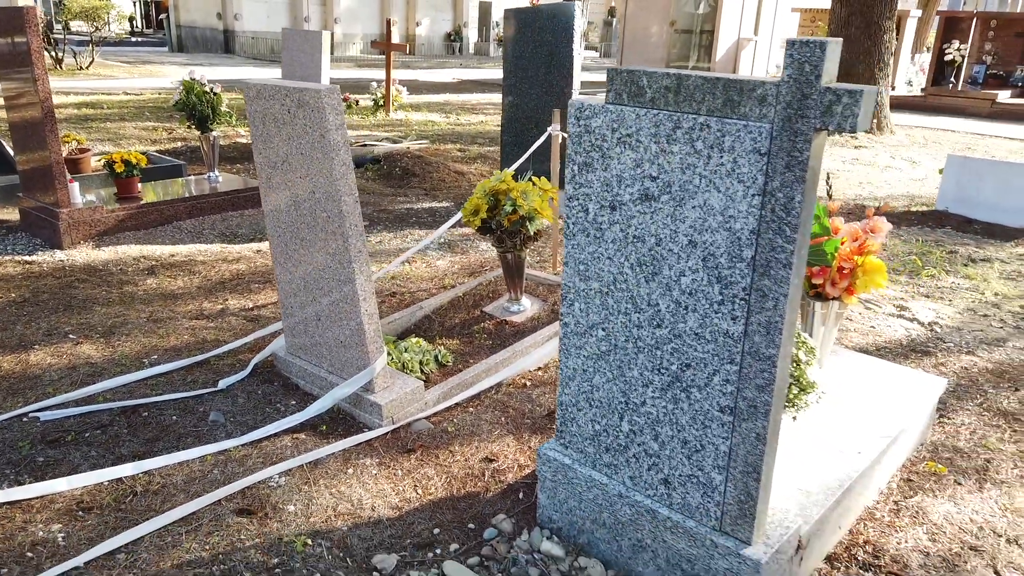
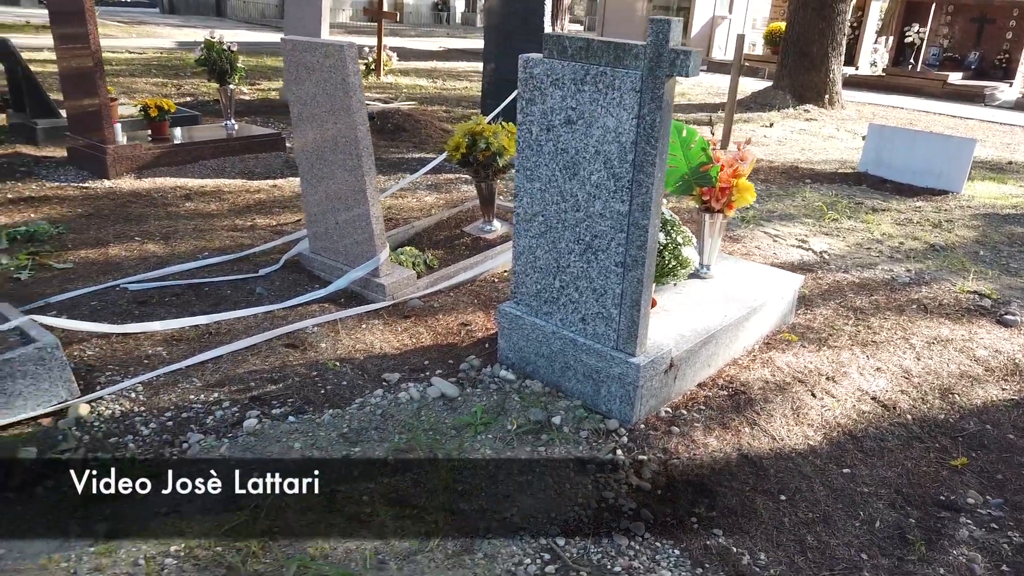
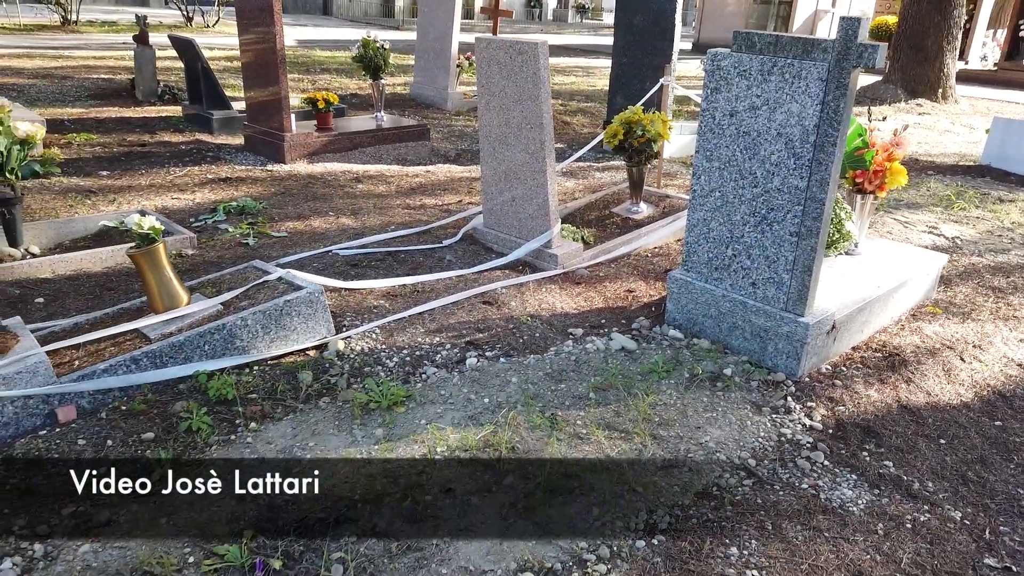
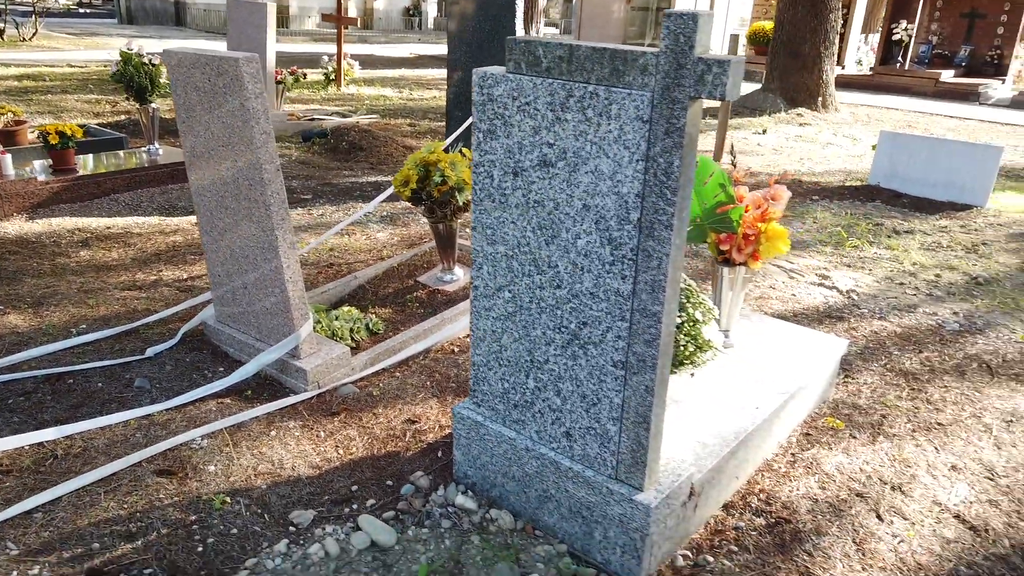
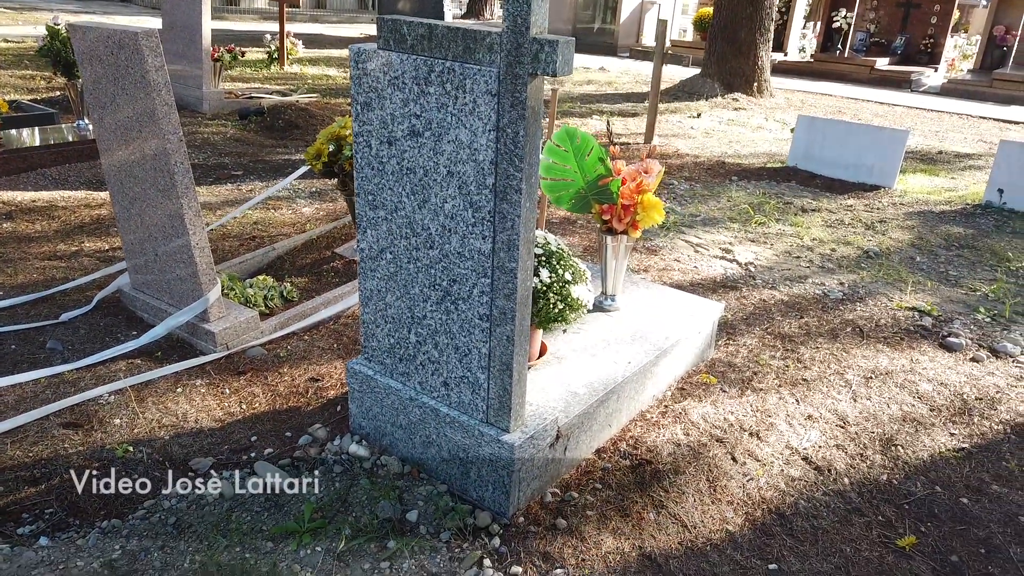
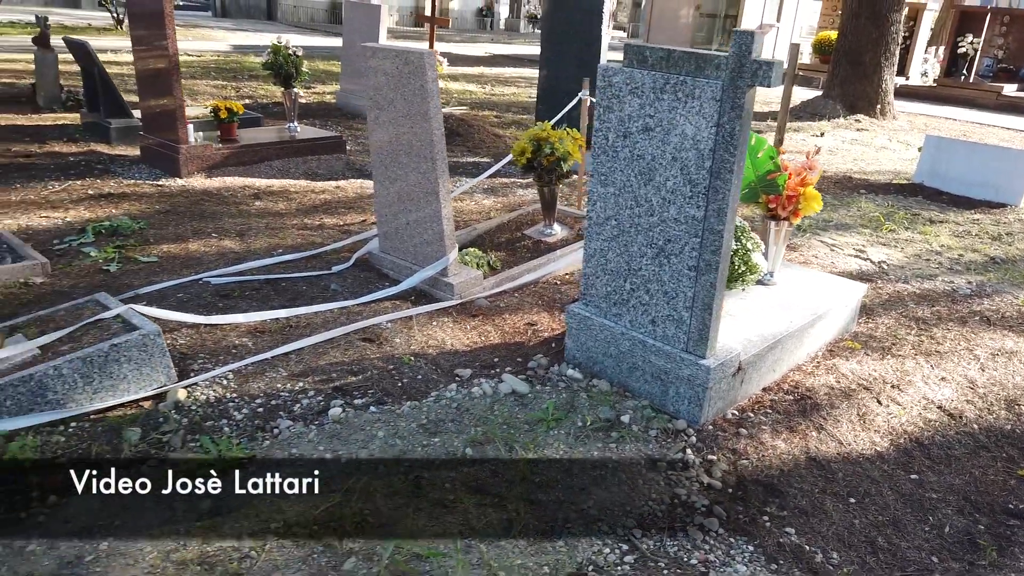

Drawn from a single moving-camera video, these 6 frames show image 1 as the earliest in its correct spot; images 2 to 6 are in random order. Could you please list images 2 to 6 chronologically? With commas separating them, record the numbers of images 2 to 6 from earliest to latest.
4, 5, 2, 6, 3
